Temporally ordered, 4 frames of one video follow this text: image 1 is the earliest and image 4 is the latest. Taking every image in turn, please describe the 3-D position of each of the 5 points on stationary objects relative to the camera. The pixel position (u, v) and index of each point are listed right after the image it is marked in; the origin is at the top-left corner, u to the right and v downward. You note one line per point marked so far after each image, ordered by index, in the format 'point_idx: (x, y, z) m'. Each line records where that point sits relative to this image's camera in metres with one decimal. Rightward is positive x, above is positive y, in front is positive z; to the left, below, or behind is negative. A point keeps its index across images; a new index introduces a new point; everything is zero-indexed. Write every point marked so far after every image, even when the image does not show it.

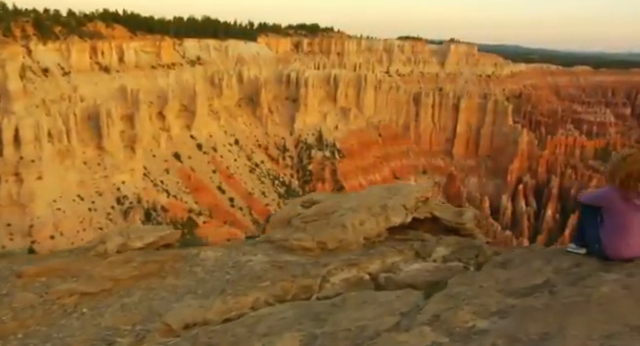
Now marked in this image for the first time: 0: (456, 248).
0: (+1.6, -0.9, +5.9) m
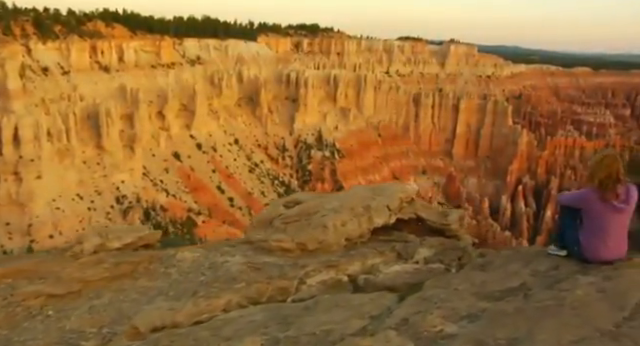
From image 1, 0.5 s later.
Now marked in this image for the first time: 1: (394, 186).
0: (+1.4, -0.9, +5.8) m
1: (+1.0, -0.2, +6.7) m
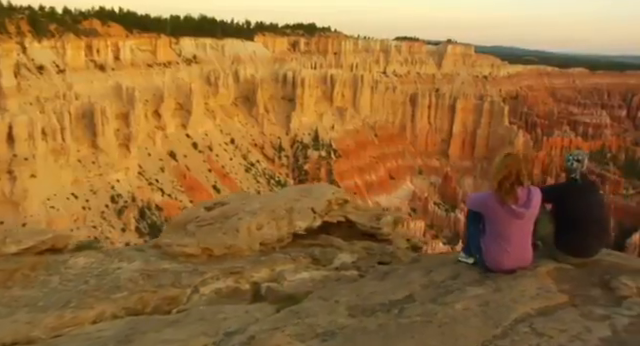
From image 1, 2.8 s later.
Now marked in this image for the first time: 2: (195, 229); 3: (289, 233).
0: (+0.5, -0.9, +5.5) m
1: (+0.1, -0.2, +6.4) m
2: (-1.3, -0.6, +5.4) m
3: (-0.3, -0.7, +5.6) m
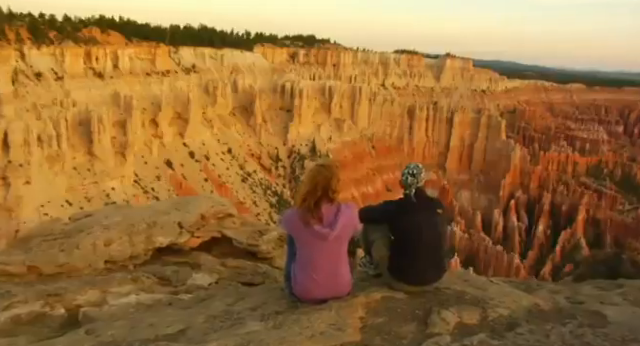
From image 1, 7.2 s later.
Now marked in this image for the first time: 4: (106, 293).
0: (-0.9, -1.0, +5.0) m
1: (-1.3, -0.3, +5.9) m
2: (-2.7, -0.7, +4.9) m
3: (-1.7, -0.8, +5.1) m
4: (-1.8, -1.0, +4.3) m
